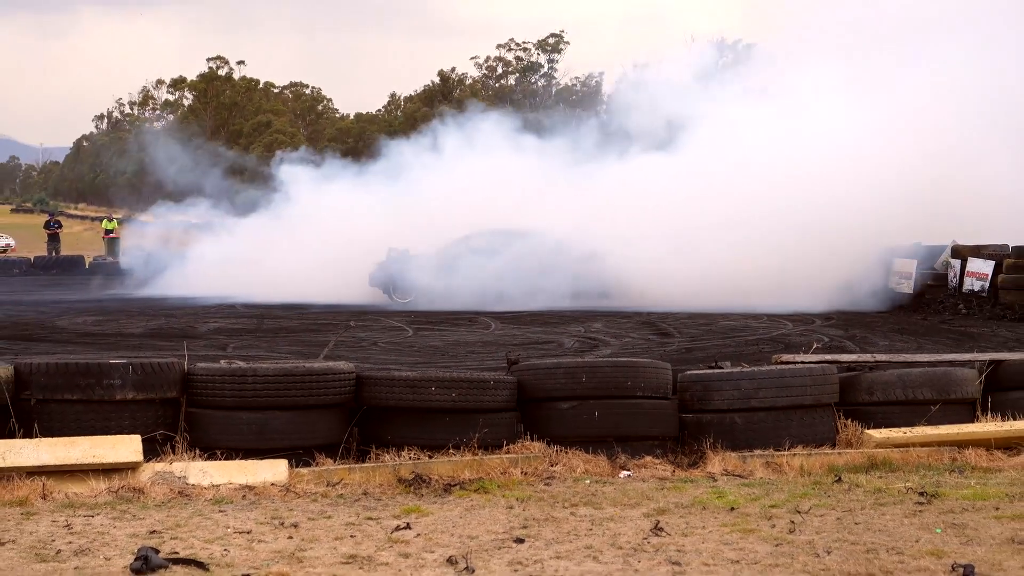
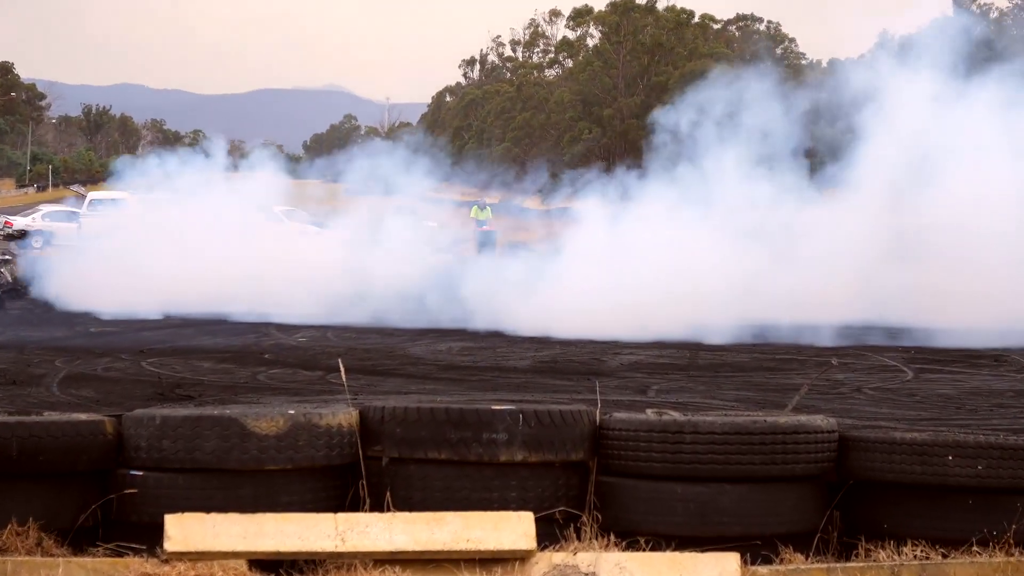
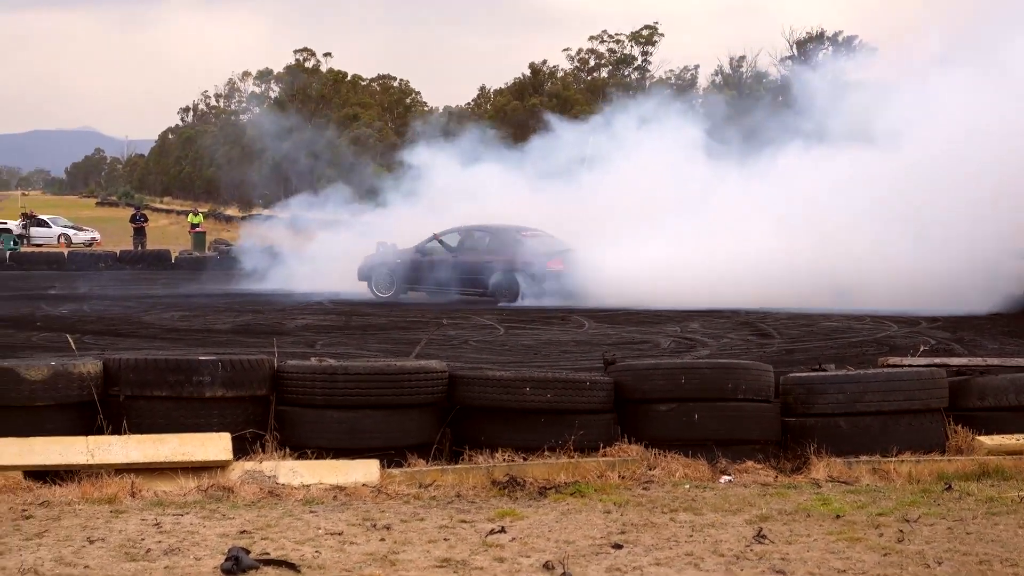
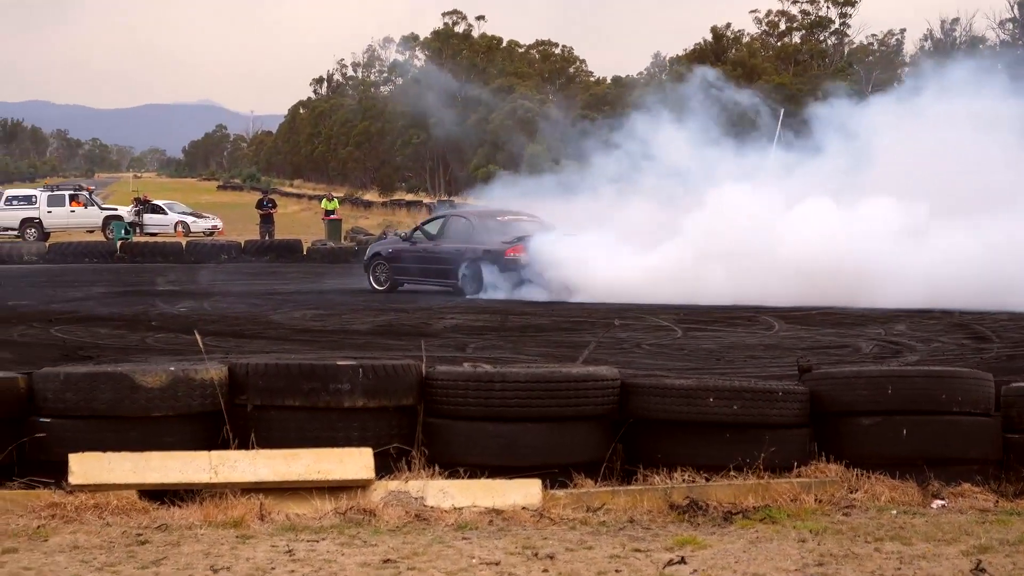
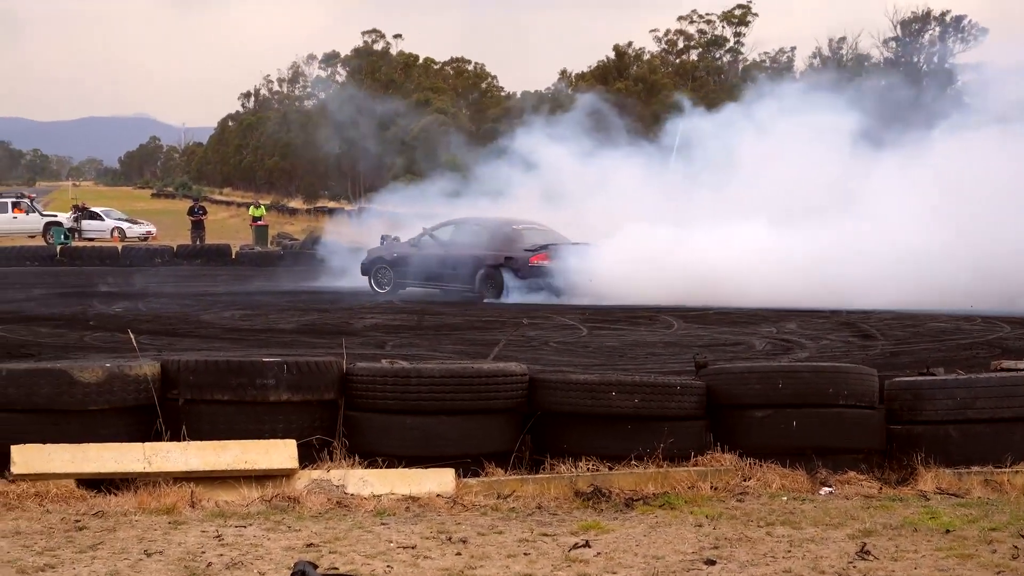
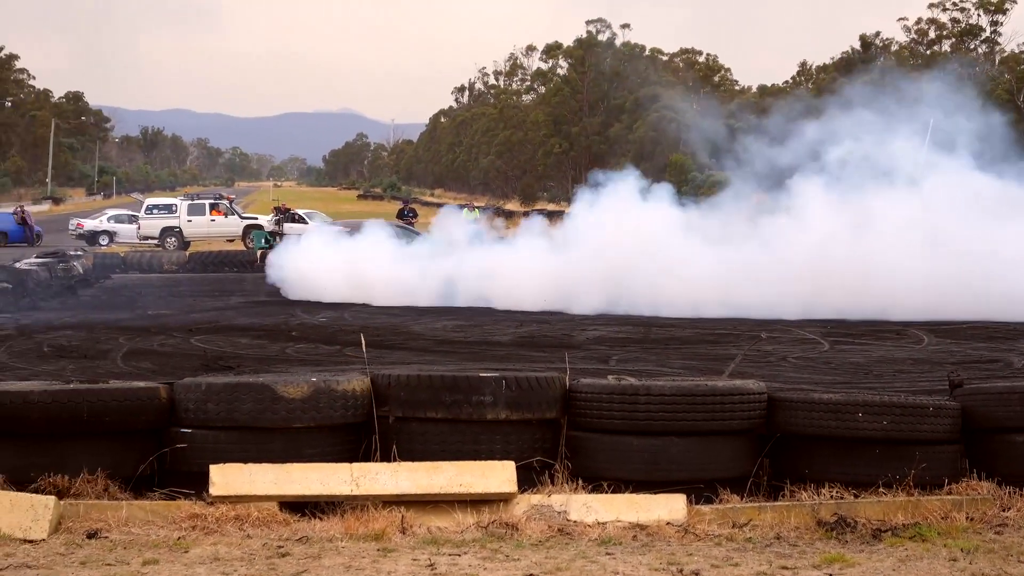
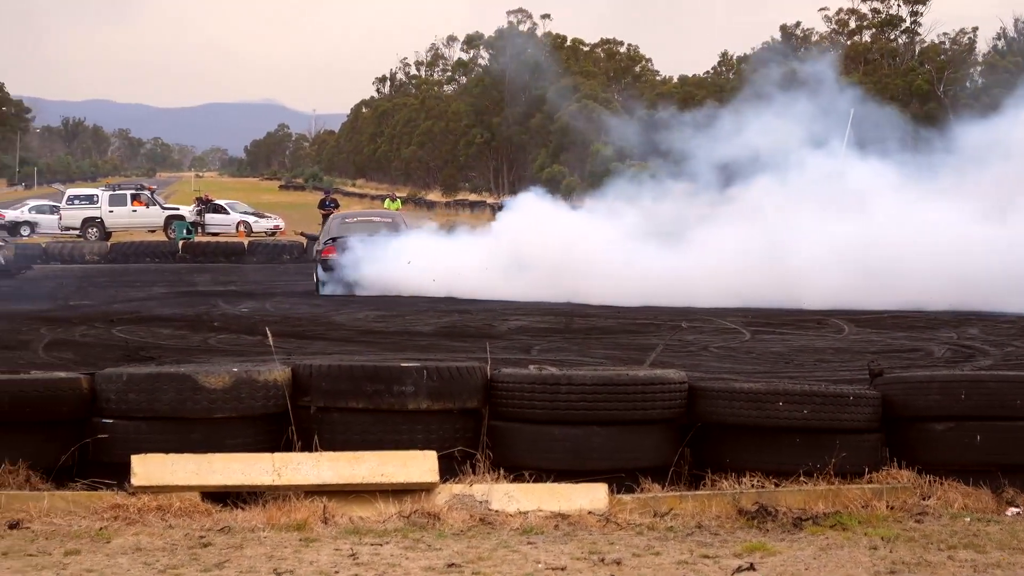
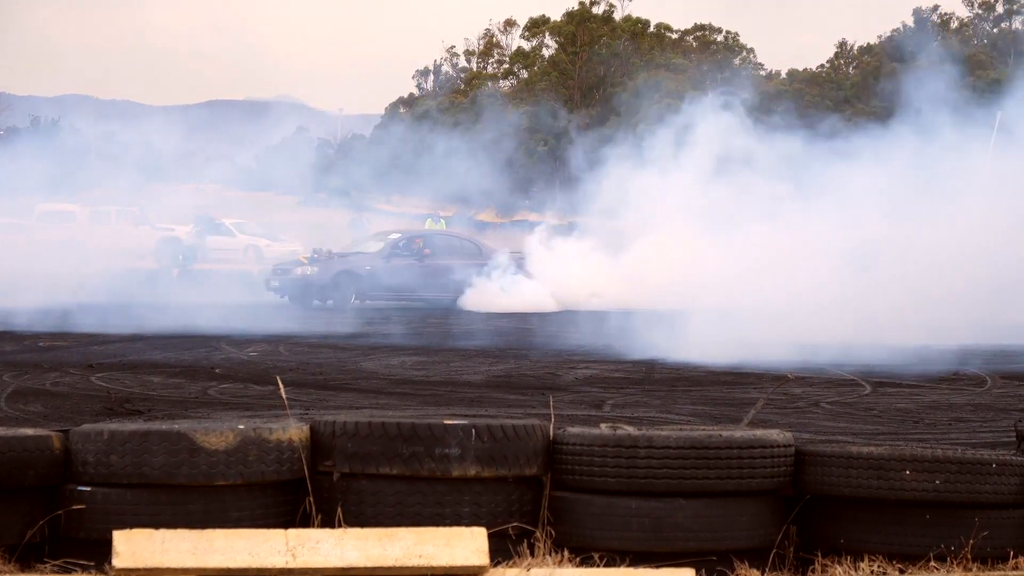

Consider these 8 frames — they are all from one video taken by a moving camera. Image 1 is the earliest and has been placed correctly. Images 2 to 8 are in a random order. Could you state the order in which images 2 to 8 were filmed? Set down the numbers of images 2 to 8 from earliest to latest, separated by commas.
3, 5, 4, 7, 6, 2, 8
